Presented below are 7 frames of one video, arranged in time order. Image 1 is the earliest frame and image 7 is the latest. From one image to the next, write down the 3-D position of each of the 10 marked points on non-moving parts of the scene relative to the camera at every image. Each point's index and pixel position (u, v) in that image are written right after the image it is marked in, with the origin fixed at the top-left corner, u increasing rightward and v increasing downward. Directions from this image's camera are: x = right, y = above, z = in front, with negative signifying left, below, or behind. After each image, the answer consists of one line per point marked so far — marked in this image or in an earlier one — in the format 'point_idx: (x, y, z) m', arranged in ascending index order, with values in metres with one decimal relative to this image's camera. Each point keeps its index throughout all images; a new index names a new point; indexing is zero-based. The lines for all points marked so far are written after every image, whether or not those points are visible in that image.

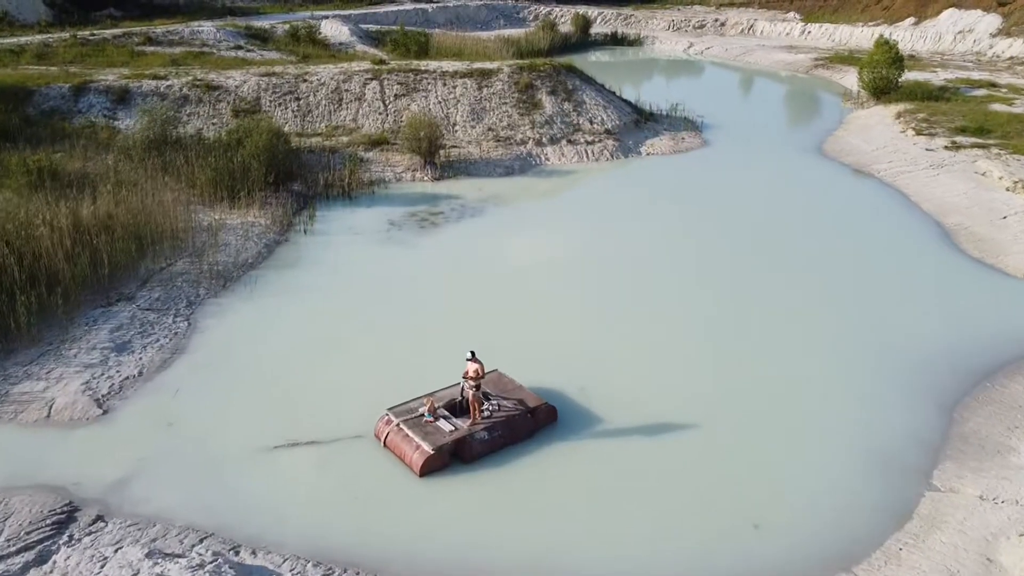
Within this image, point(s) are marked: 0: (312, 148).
0: (-3.3, +2.3, +18.9) m
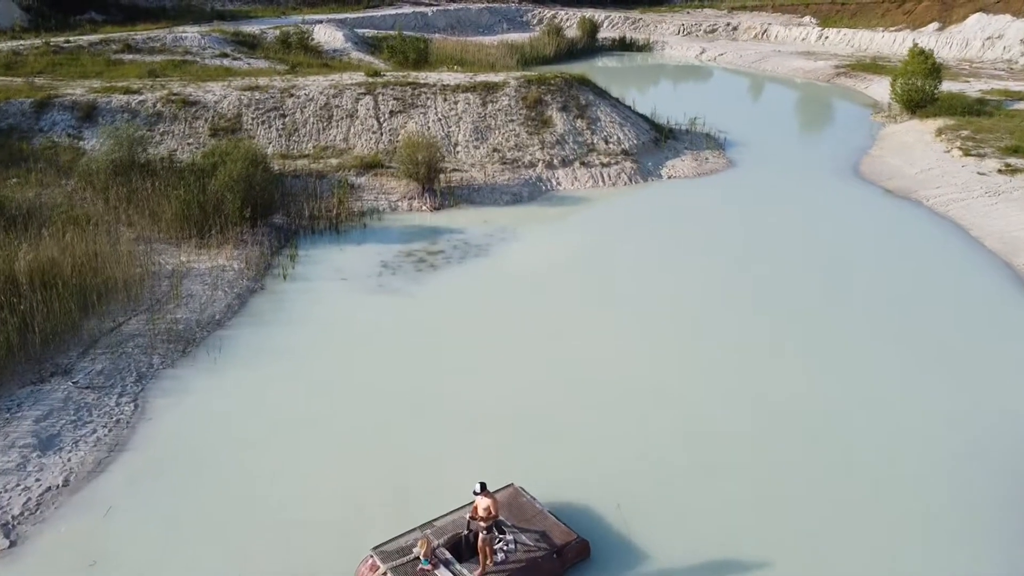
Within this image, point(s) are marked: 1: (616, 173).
0: (-3.1, +1.7, +17.0) m
1: (+1.7, +1.8, +18.5) m
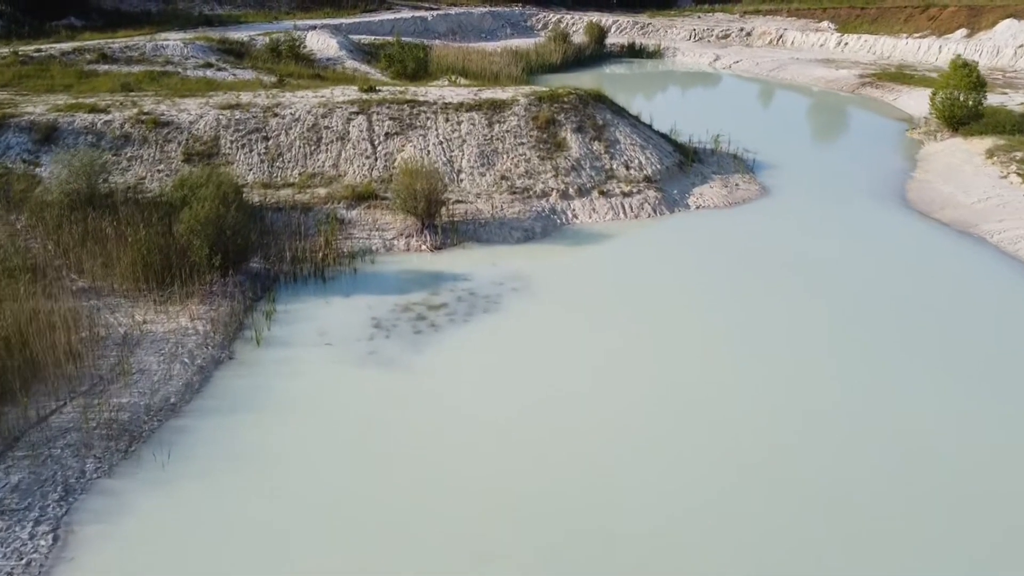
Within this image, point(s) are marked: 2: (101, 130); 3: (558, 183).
0: (-3.0, +1.1, +15.0) m
1: (+1.8, +1.2, +16.5) m
2: (-5.9, +2.2, +16.6) m
3: (+0.6, +1.5, +16.4) m
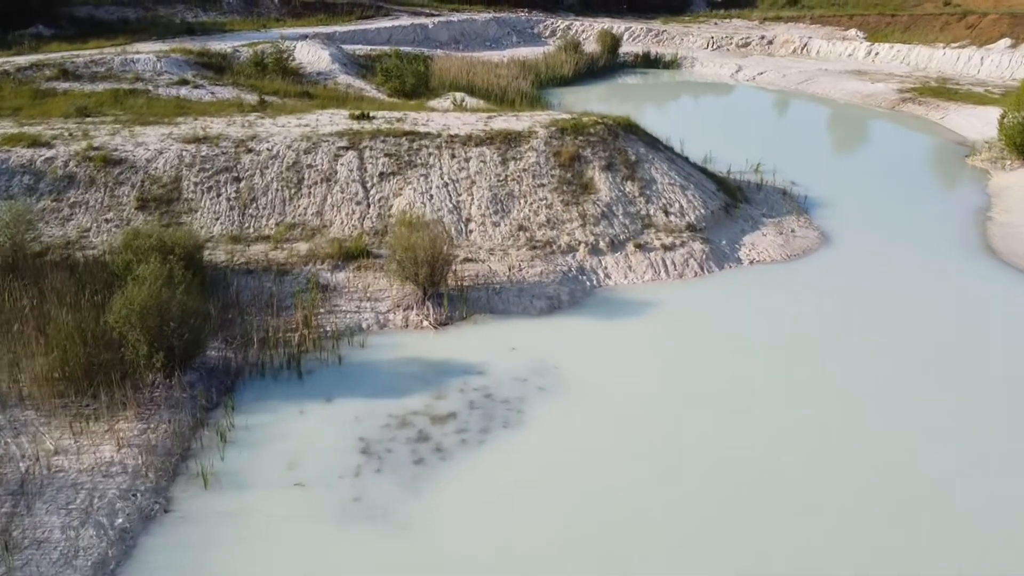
0: (-2.8, +0.2, +12.3) m
1: (+2.0, +0.3, +13.8) m
2: (-5.6, +1.4, +13.8) m
3: (+0.9, +0.6, +13.7) m
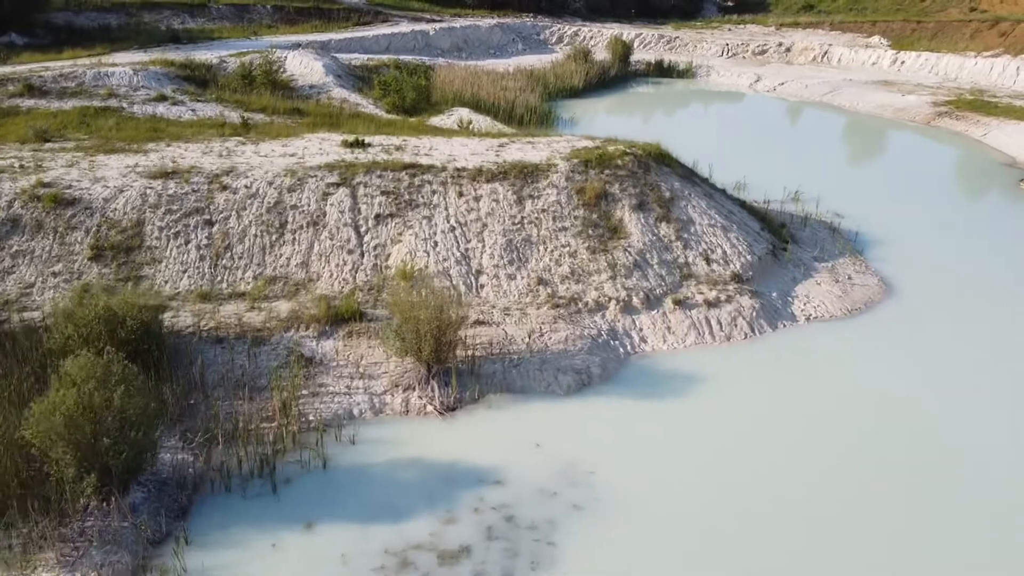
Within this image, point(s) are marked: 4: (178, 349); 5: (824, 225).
0: (-2.6, -0.4, +10.3) m
1: (+2.2, -0.3, +11.8) m
2: (-5.5, +0.8, +11.8) m
3: (+1.1, 0.0, +11.7) m
4: (-2.9, -0.5, +9.9) m
5: (+4.3, +0.9, +15.9) m
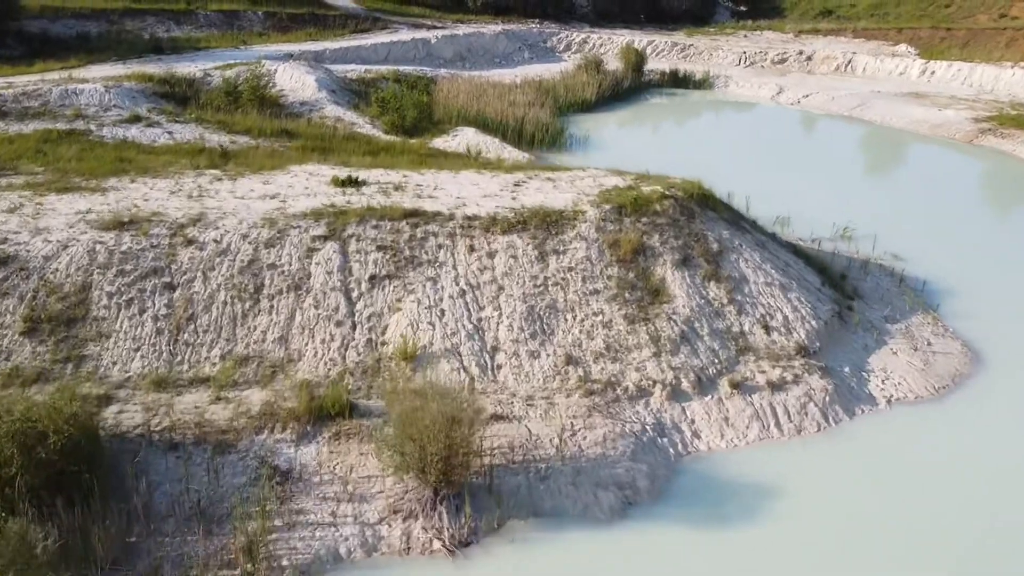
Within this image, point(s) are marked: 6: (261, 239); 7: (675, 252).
0: (-2.4, -1.1, +8.2) m
1: (+2.4, -1.0, +9.8) m
2: (-5.3, +0.1, +9.8) m
3: (+1.2, -0.7, +9.7) m
4: (-2.7, -1.2, +7.9) m
5: (+4.5, +0.2, +13.8) m
6: (-2.3, +0.4, +10.5) m
7: (+1.5, +0.3, +10.9) m
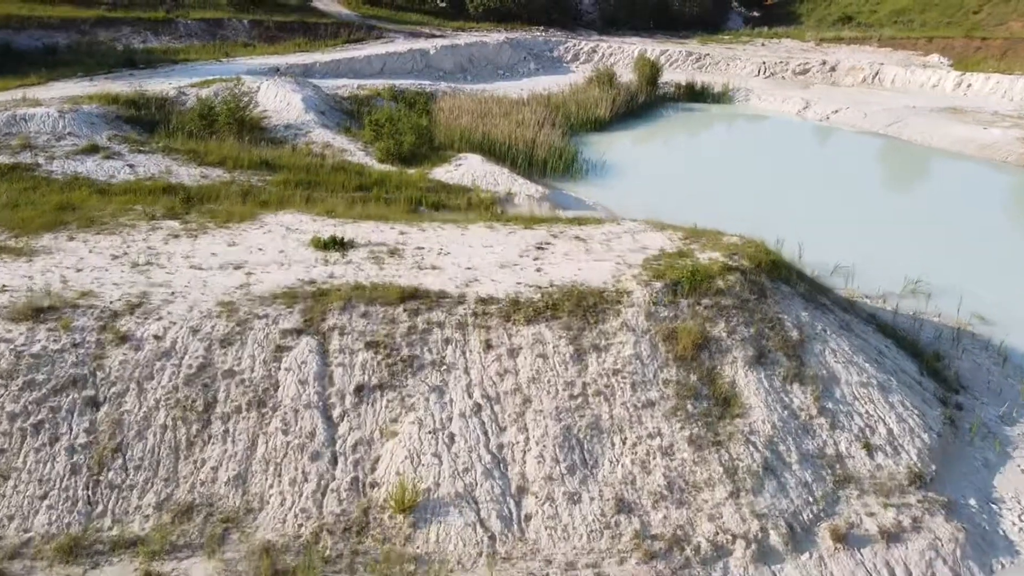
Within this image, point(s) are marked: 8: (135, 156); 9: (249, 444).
0: (-2.2, -1.8, +5.9) m
1: (+2.6, -1.7, +7.4) m
2: (-5.1, -0.7, +7.4) m
3: (+1.4, -1.4, +7.3) m
4: (-2.5, -2.0, +5.5) m
5: (+4.7, -0.5, +11.5) m
6: (-2.1, -0.3, +8.1) m
7: (+1.7, -0.4, +8.5) m
8: (-5.3, +1.8, +16.2) m
9: (-1.7, -1.0, +7.4) m
